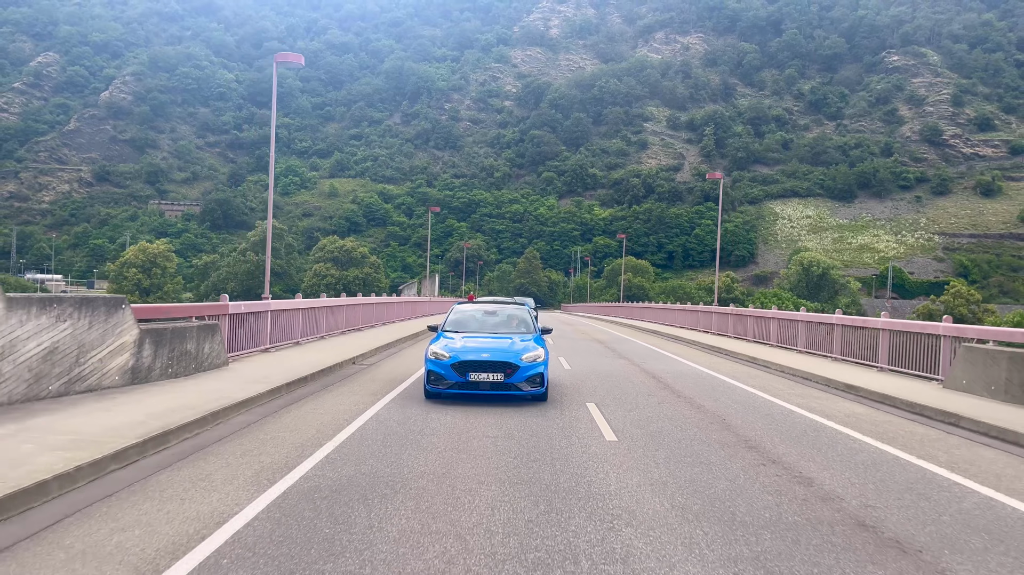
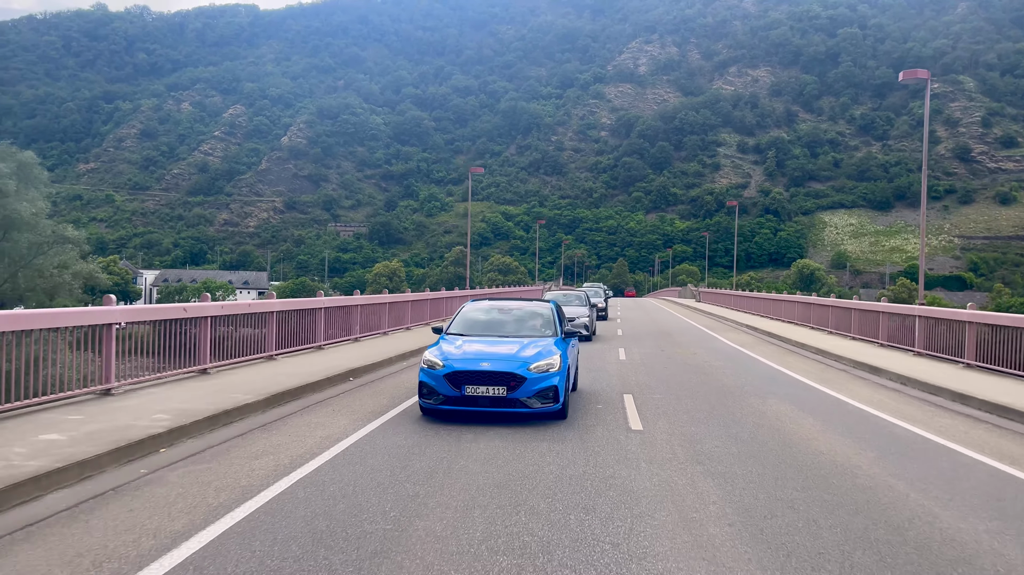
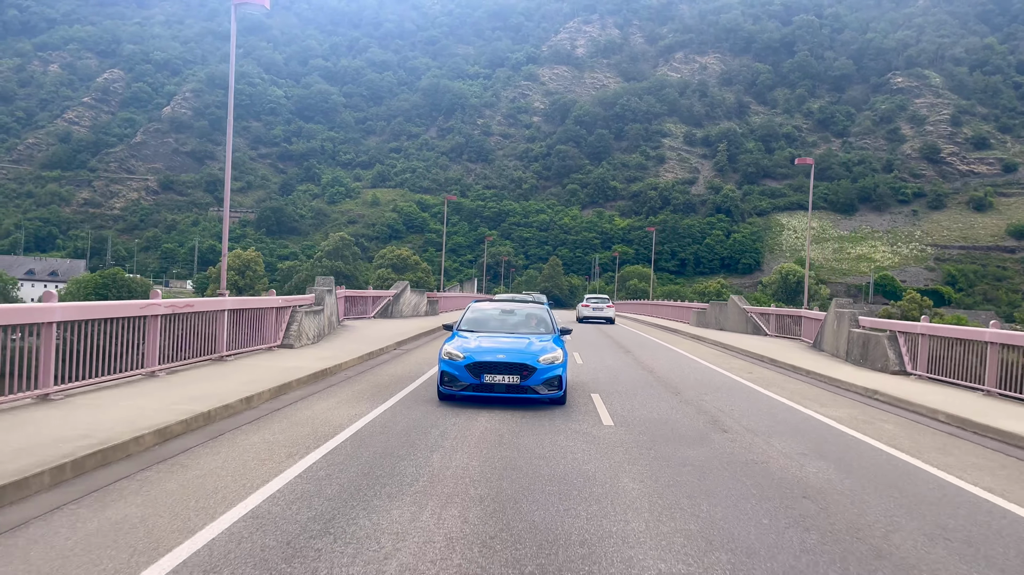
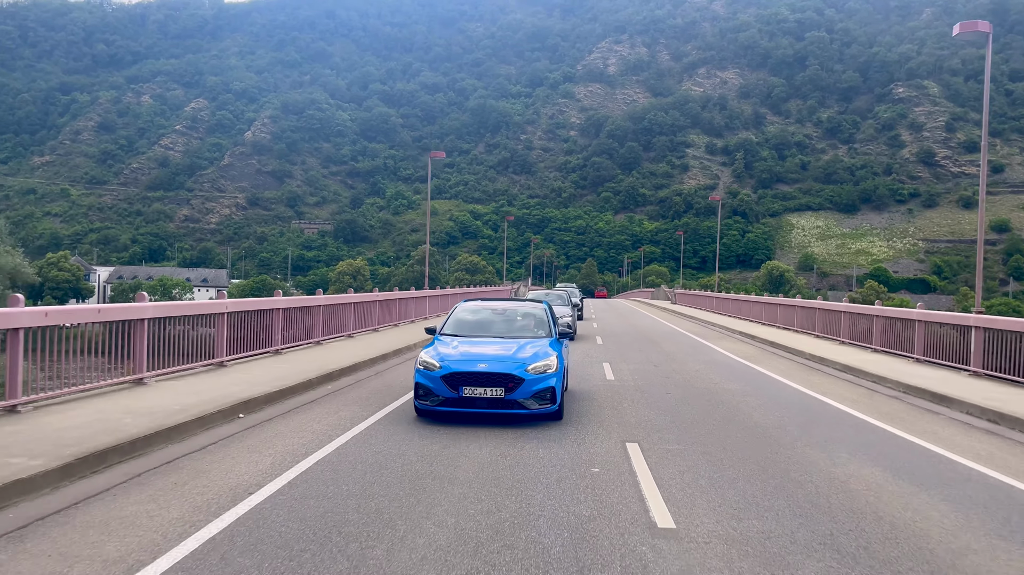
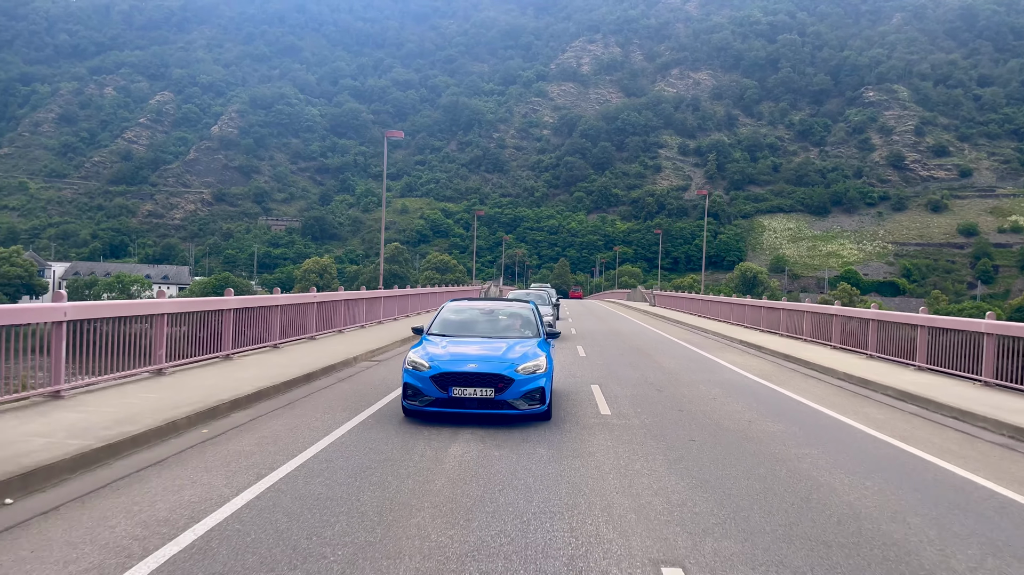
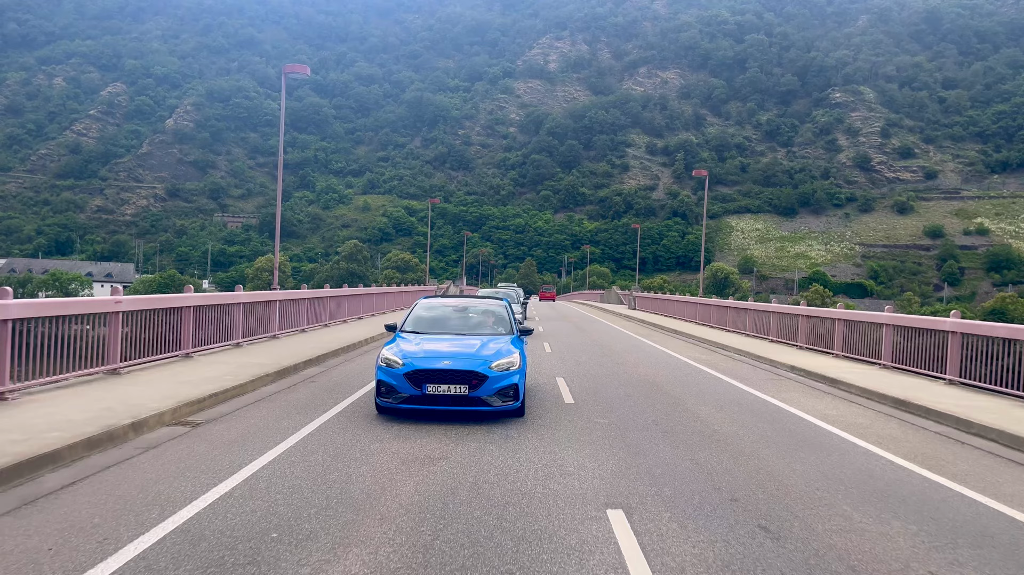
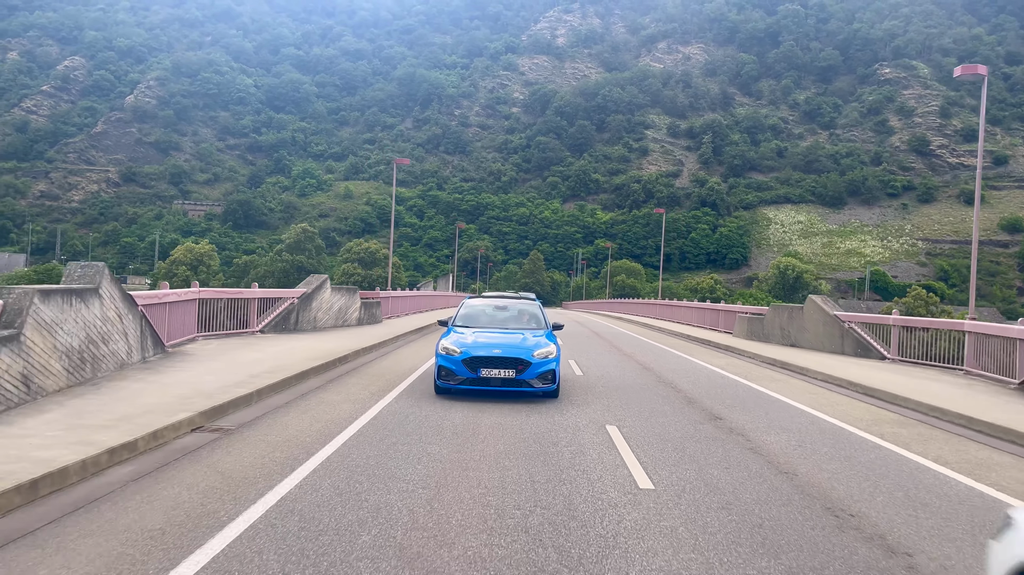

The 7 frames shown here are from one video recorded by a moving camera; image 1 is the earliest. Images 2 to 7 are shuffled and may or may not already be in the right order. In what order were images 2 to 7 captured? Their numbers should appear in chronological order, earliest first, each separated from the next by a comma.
7, 3, 6, 5, 4, 2
